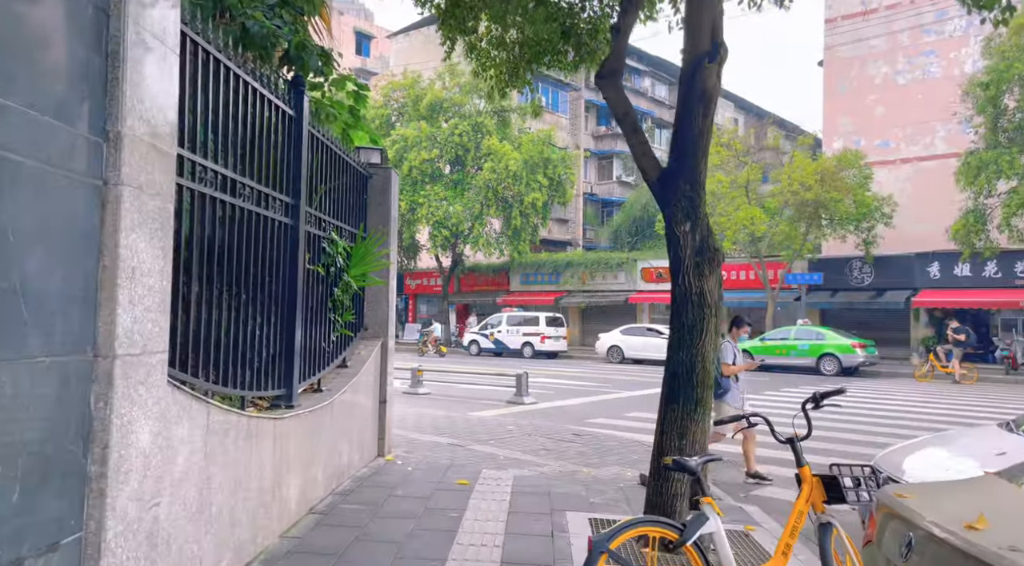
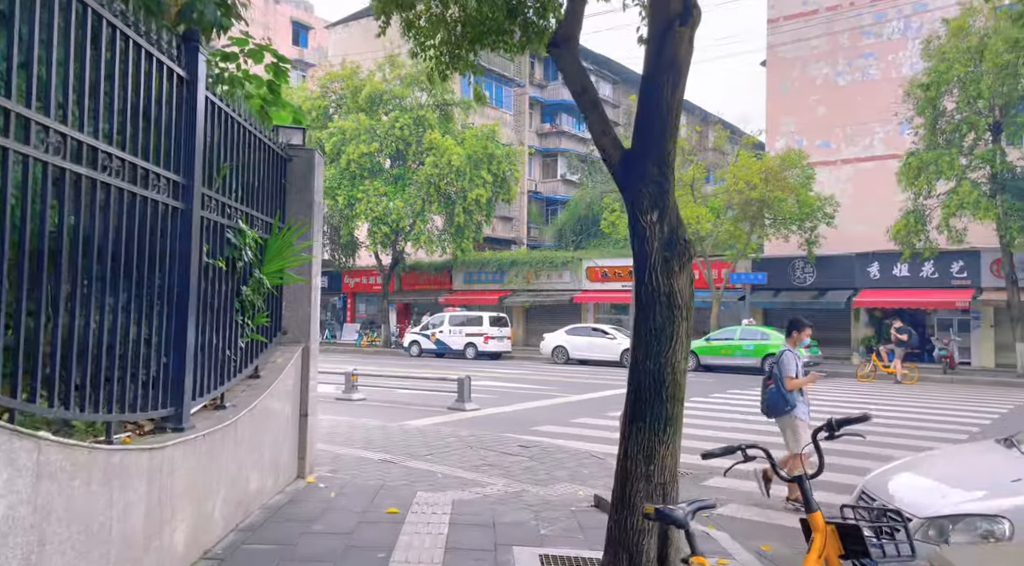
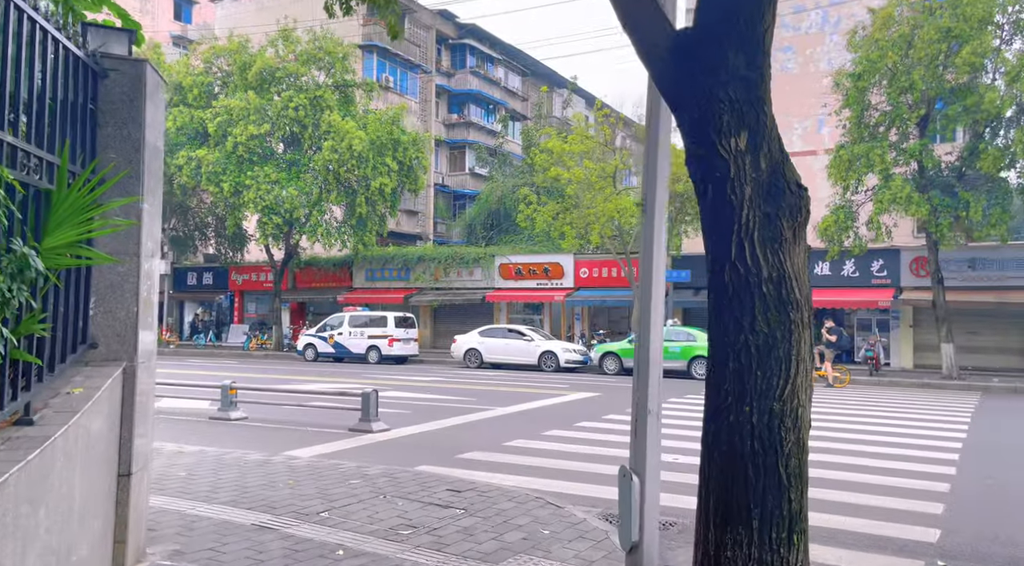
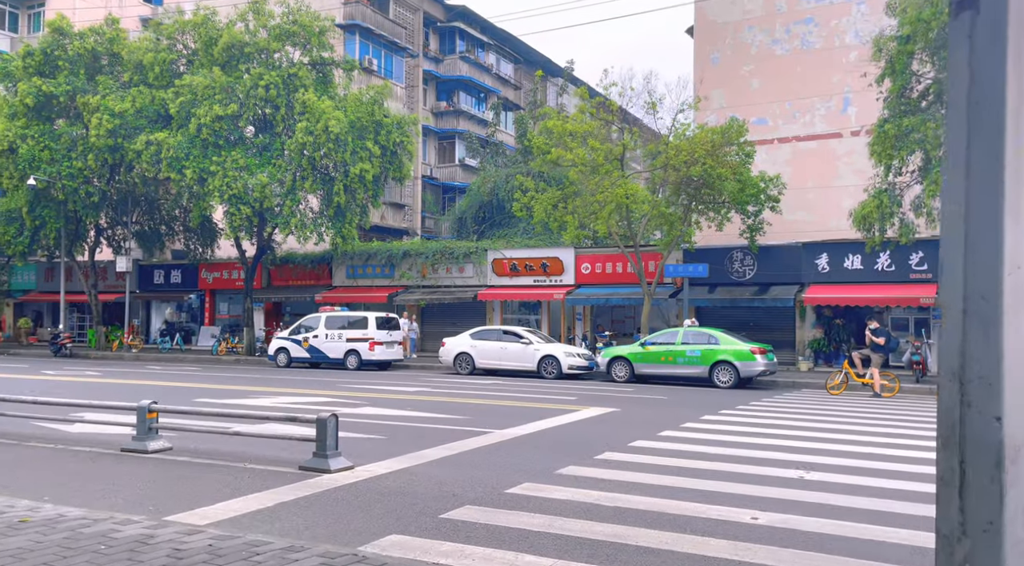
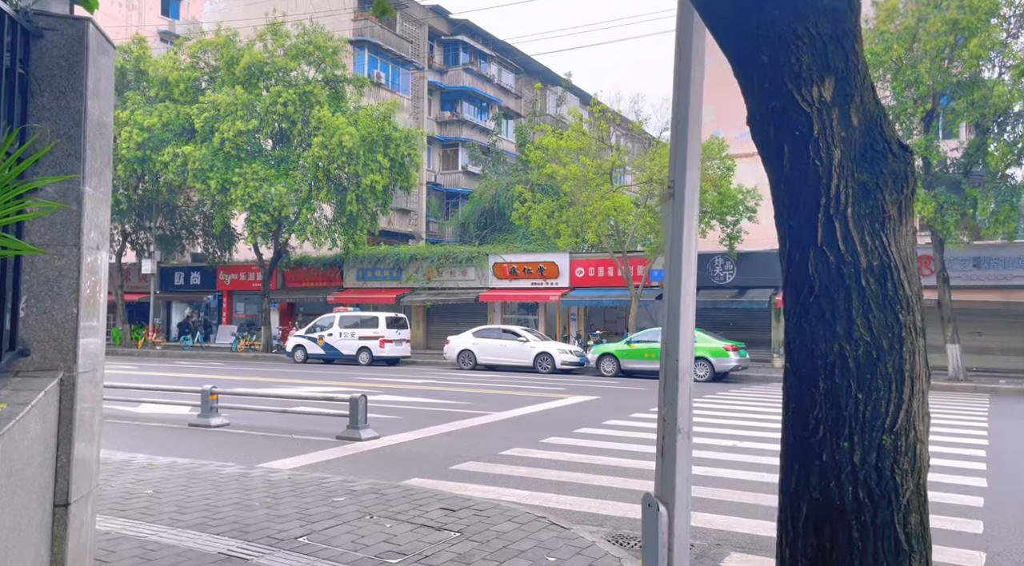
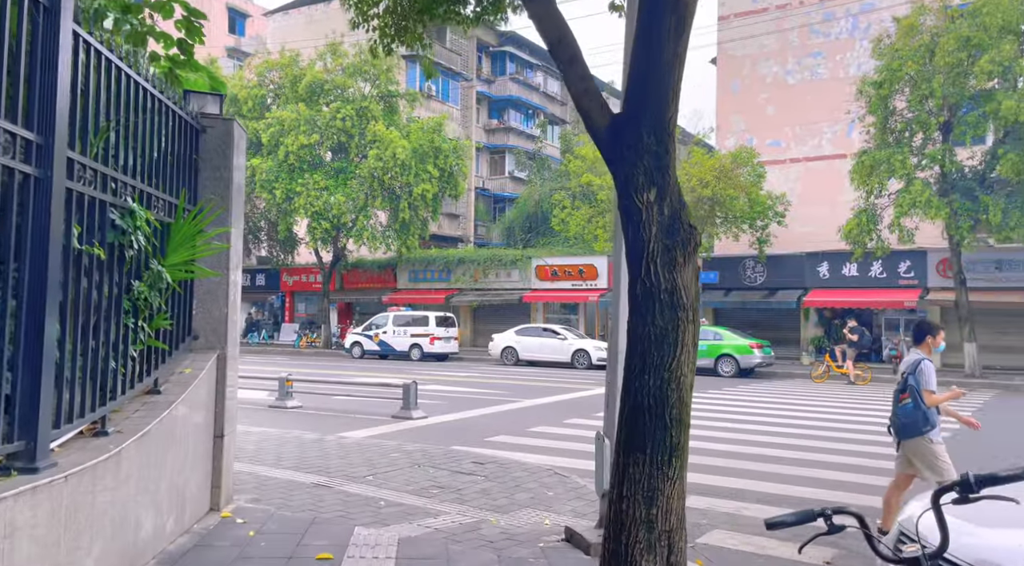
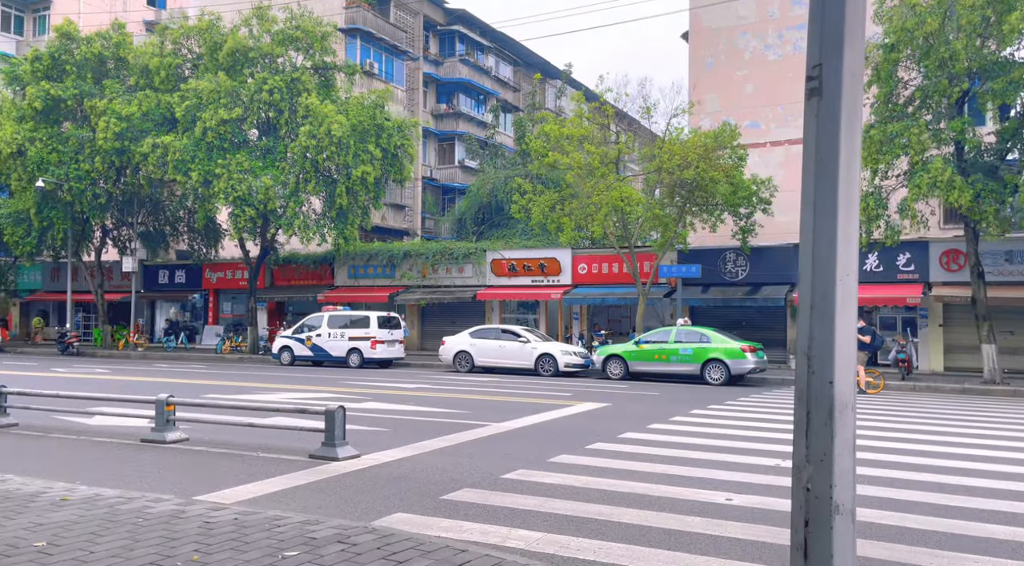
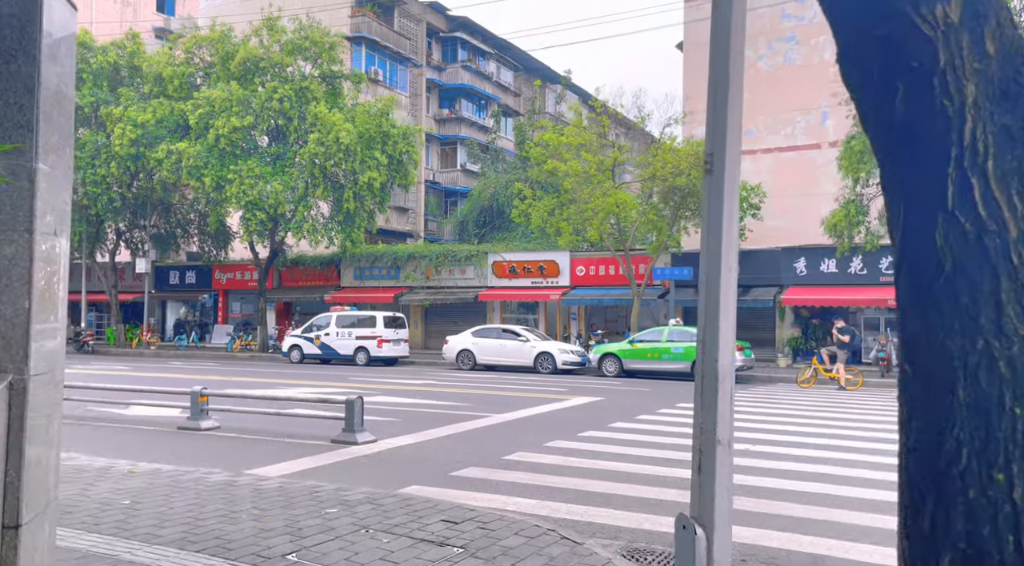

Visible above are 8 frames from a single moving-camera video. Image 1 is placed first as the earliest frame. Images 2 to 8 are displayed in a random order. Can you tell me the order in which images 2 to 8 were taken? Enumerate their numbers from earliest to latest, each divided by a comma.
2, 6, 3, 5, 8, 7, 4
